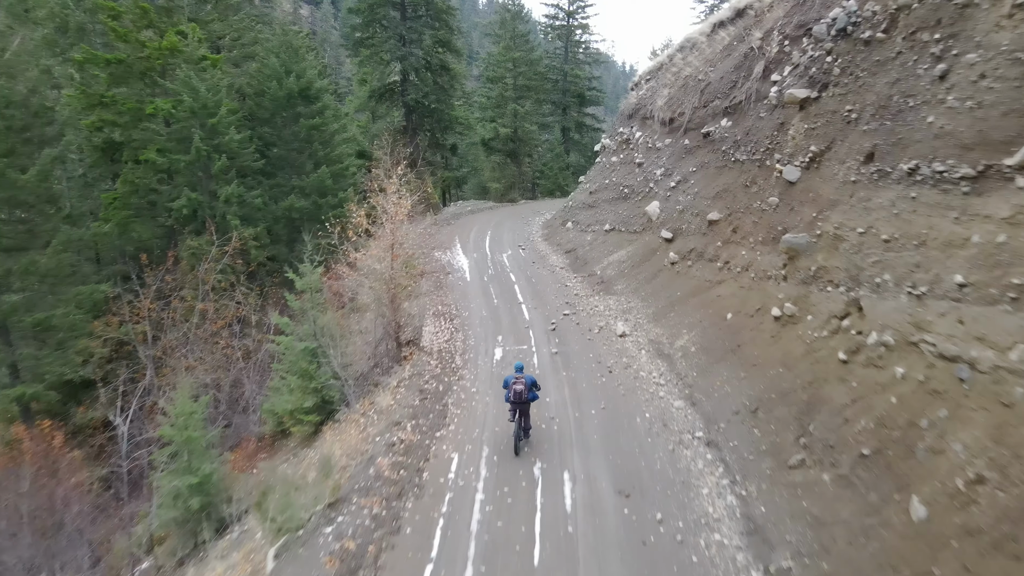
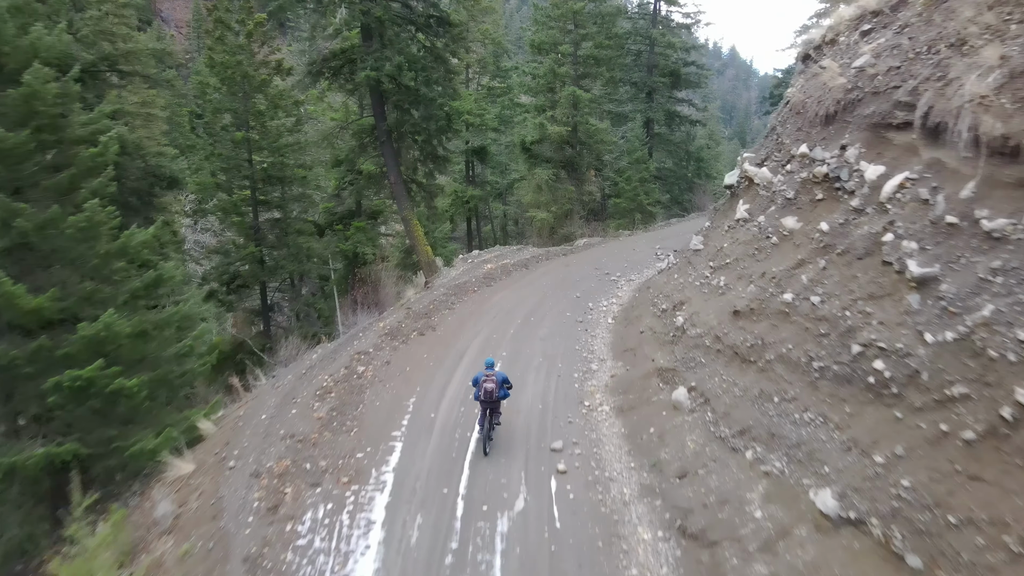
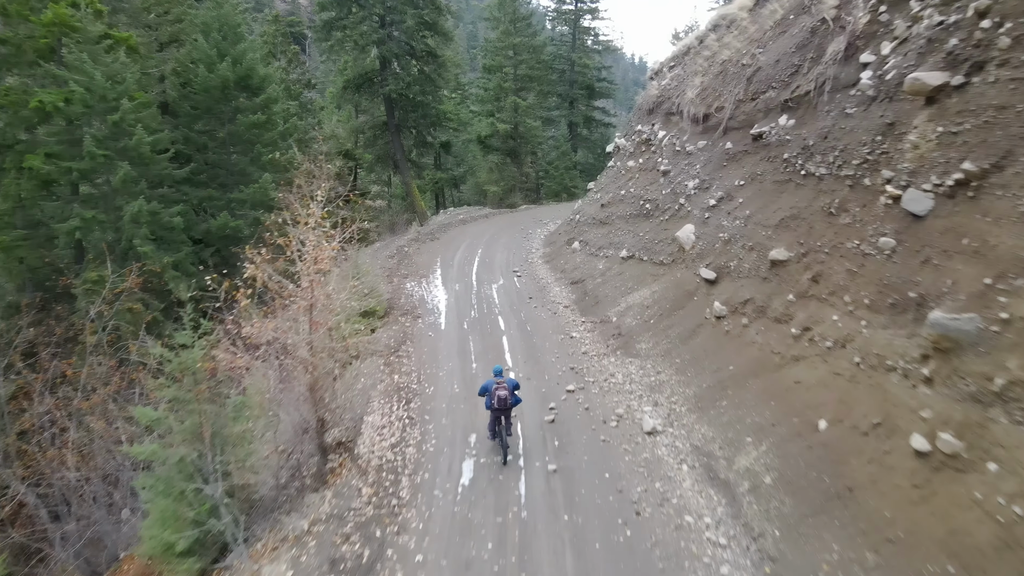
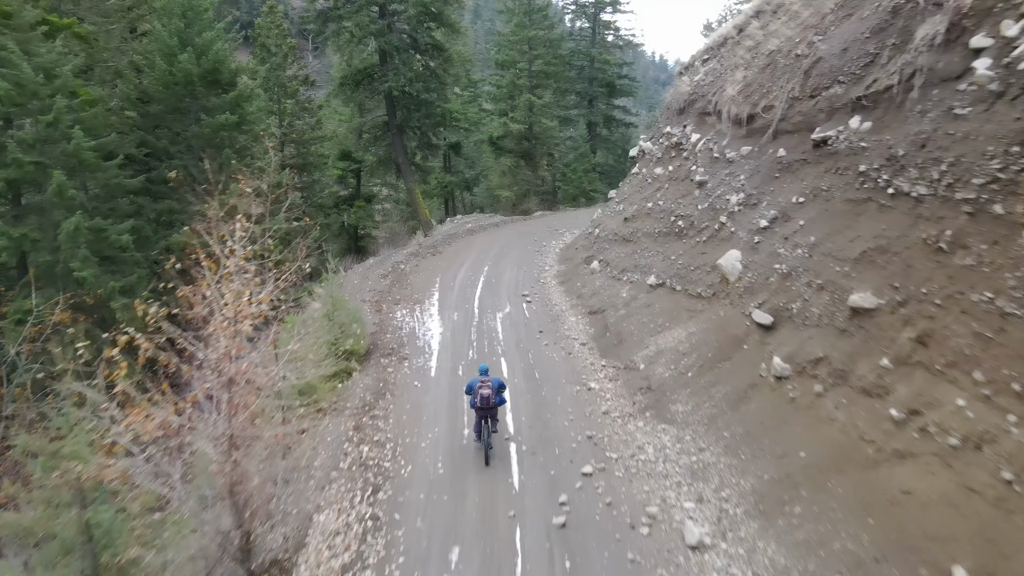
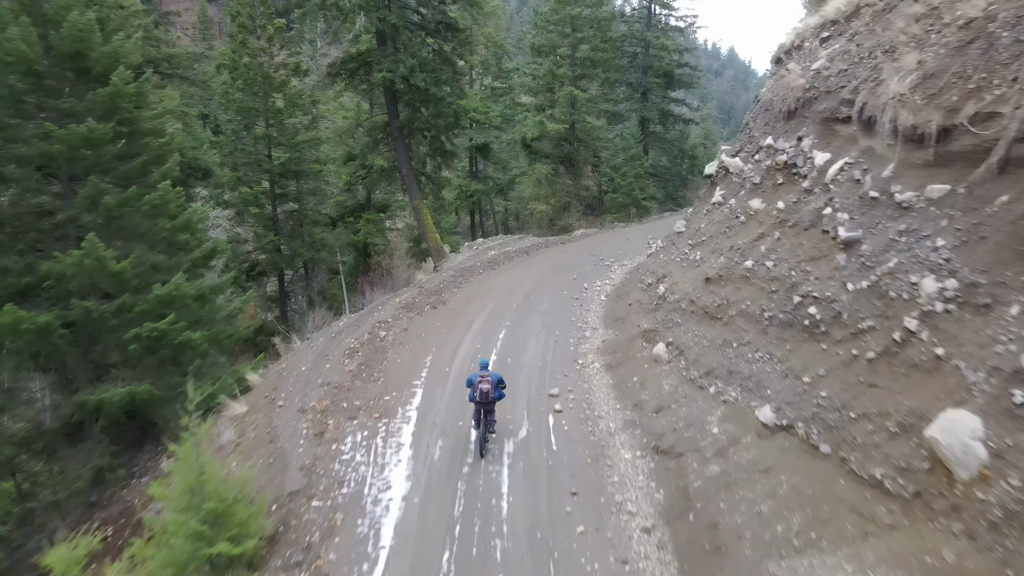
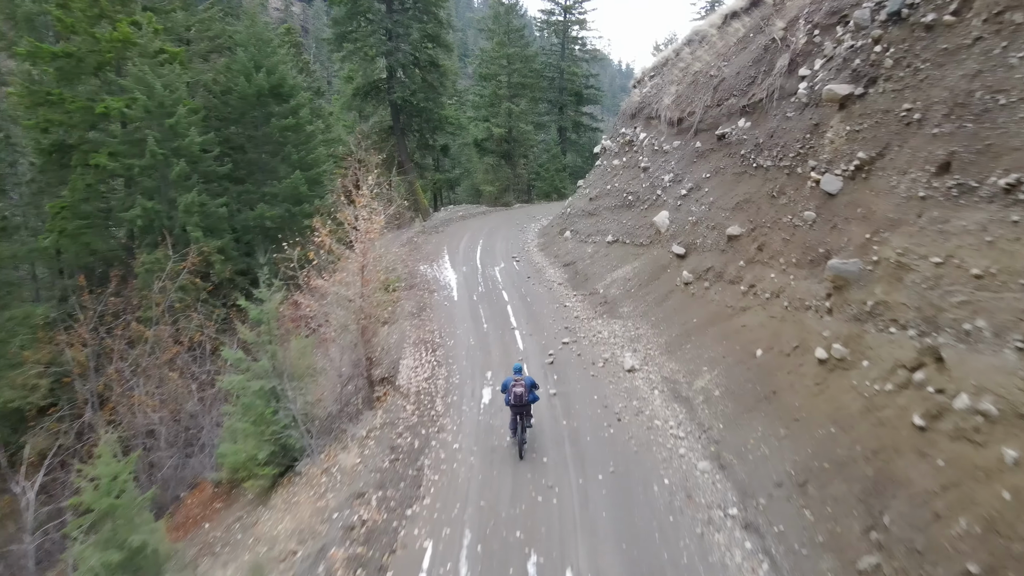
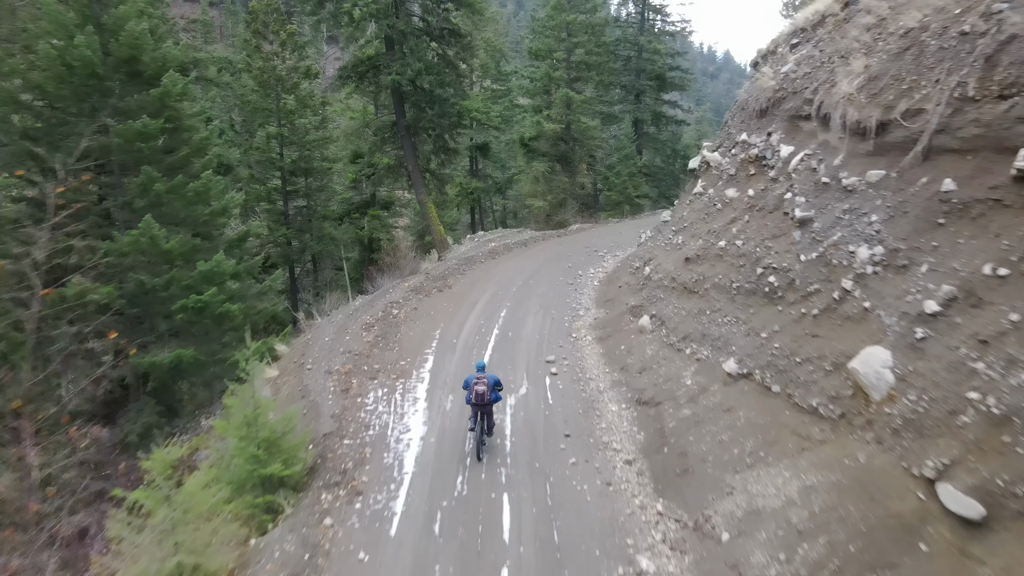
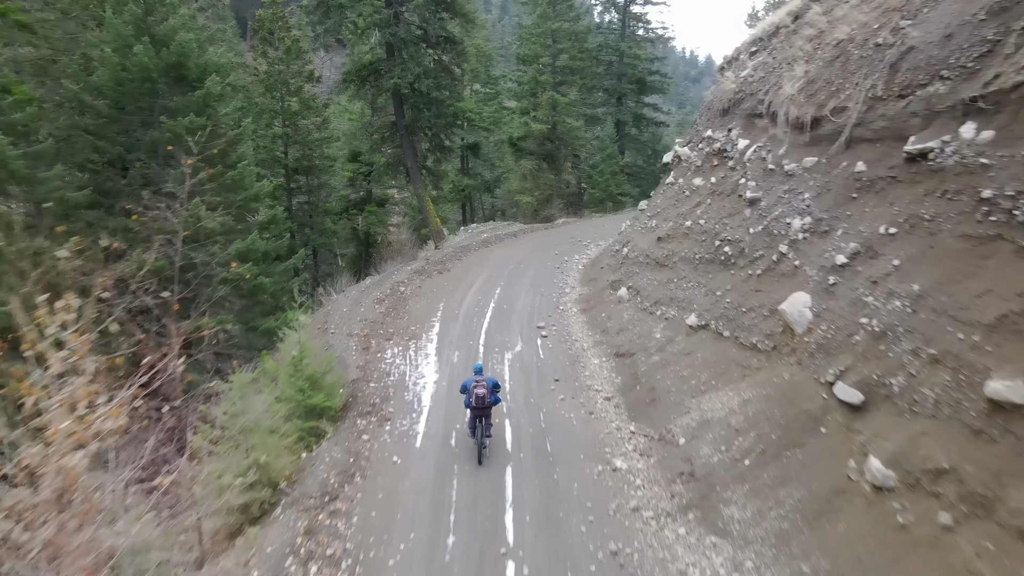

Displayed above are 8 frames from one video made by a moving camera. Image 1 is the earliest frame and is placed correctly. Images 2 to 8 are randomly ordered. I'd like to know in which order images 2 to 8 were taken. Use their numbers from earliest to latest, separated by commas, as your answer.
6, 3, 4, 8, 7, 5, 2
